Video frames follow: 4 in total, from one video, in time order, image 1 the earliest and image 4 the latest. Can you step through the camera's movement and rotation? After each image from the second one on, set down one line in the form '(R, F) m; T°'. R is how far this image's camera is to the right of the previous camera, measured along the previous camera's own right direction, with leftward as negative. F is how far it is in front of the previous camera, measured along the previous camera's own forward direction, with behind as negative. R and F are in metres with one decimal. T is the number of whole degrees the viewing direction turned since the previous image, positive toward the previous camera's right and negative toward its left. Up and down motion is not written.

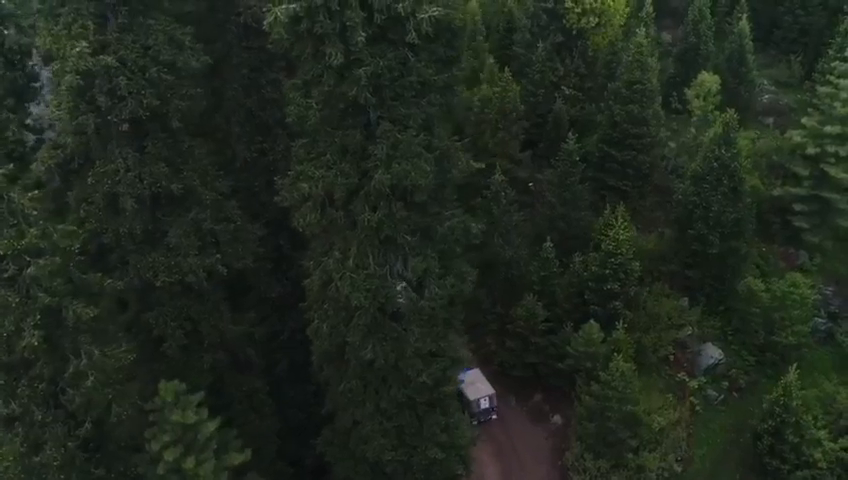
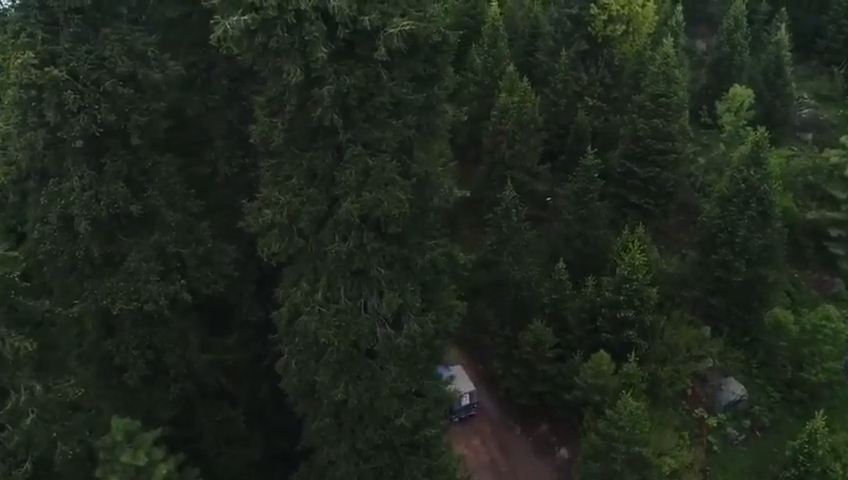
(+1.4, +1.8) m; -3°
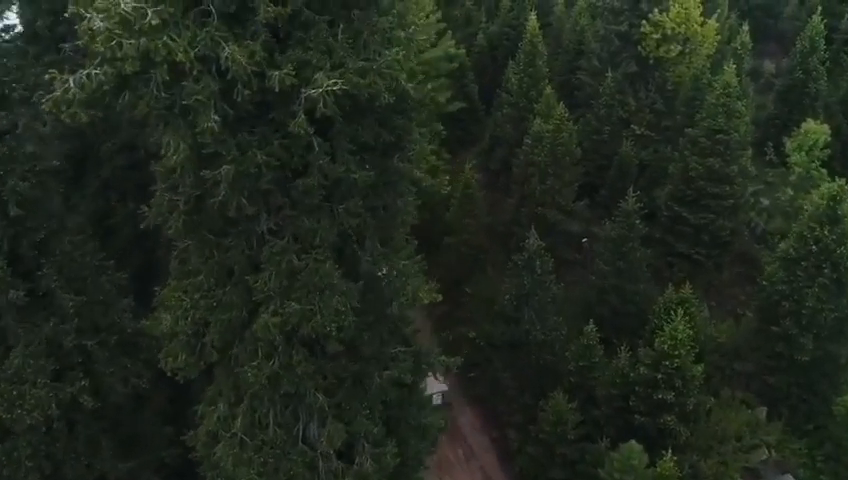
(+1.7, +4.5) m; -4°
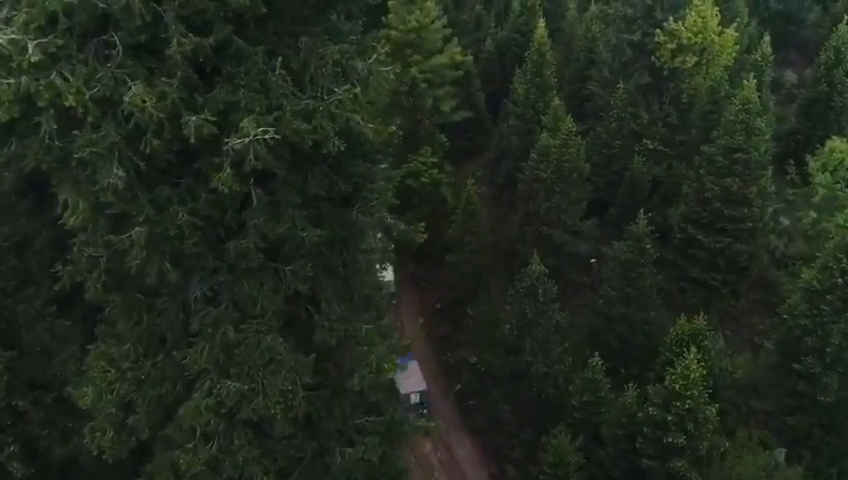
(+0.7, +1.9) m; -1°
